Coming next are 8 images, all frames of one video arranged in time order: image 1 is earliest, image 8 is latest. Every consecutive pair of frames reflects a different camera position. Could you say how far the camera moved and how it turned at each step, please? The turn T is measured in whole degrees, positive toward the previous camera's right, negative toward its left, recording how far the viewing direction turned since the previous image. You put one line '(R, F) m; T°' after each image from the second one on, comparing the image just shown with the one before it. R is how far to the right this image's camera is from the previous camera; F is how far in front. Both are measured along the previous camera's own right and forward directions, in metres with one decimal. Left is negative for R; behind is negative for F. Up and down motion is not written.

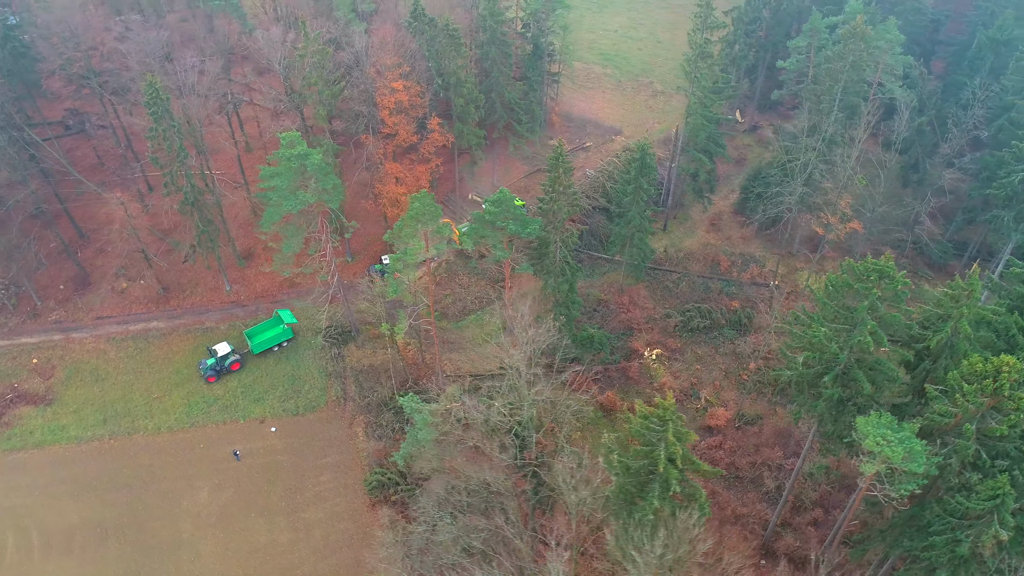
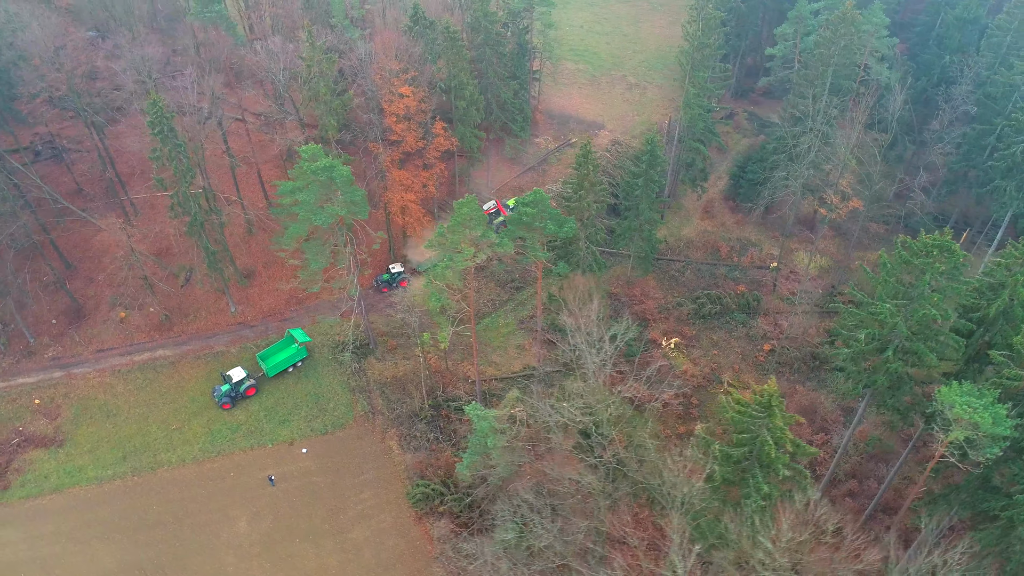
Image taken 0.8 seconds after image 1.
(-3.5, +0.2) m; +5°
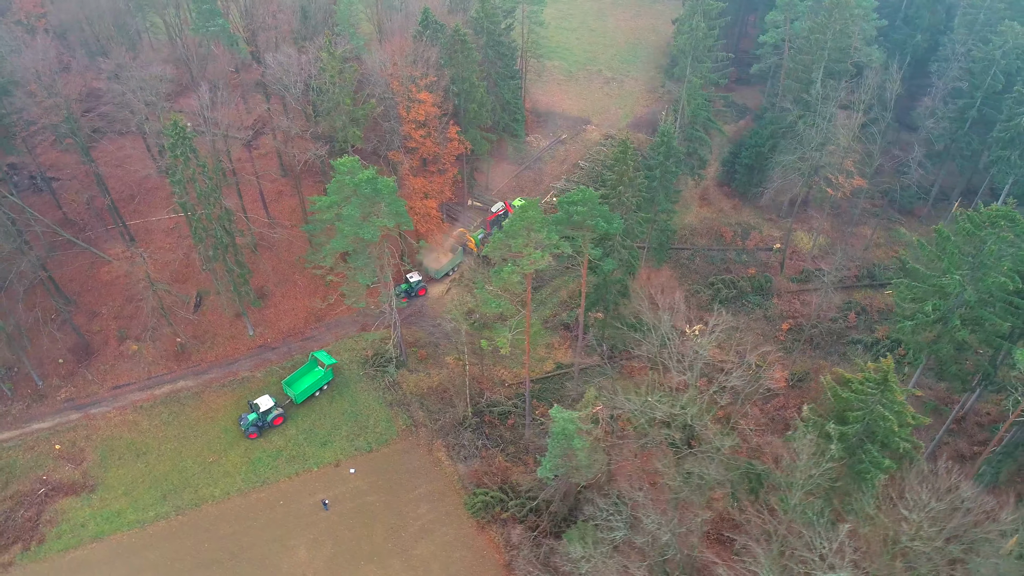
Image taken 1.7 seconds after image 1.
(-4.2, +0.3) m; +5°
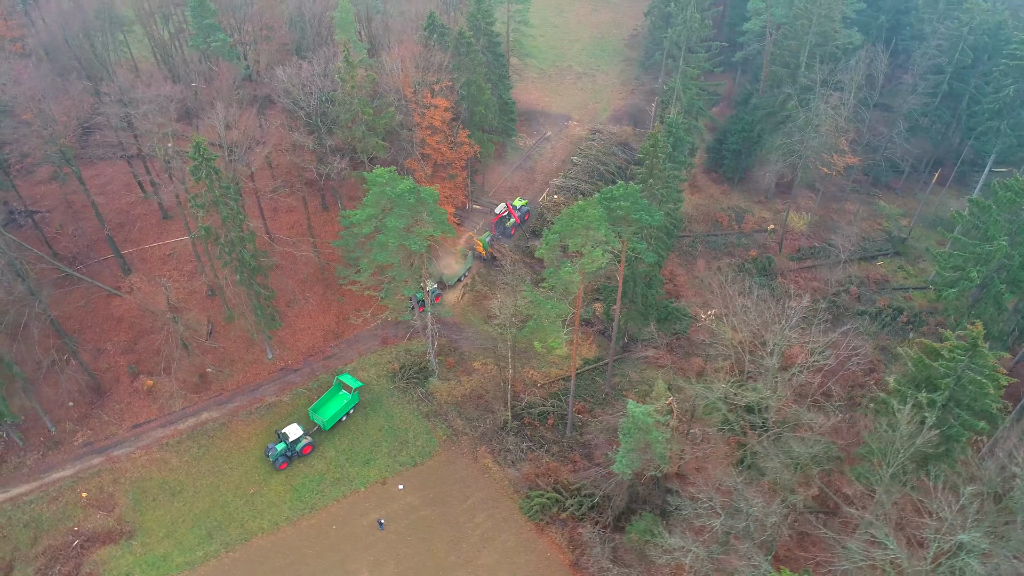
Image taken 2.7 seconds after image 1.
(-4.0, +0.3) m; +5°
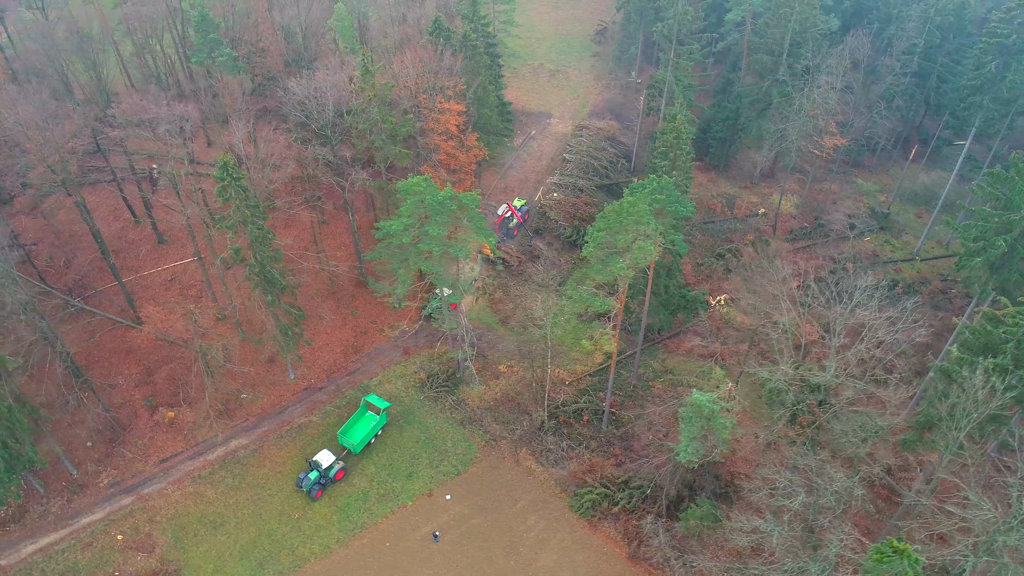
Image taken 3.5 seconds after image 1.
(-3.7, +0.2) m; +5°
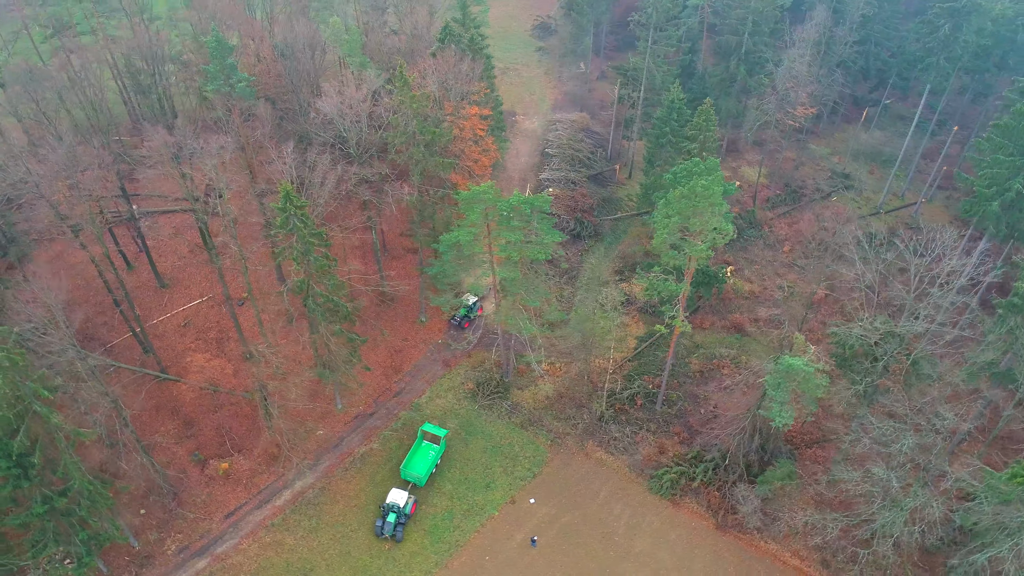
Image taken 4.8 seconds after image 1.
(-6.4, +0.4) m; +8°
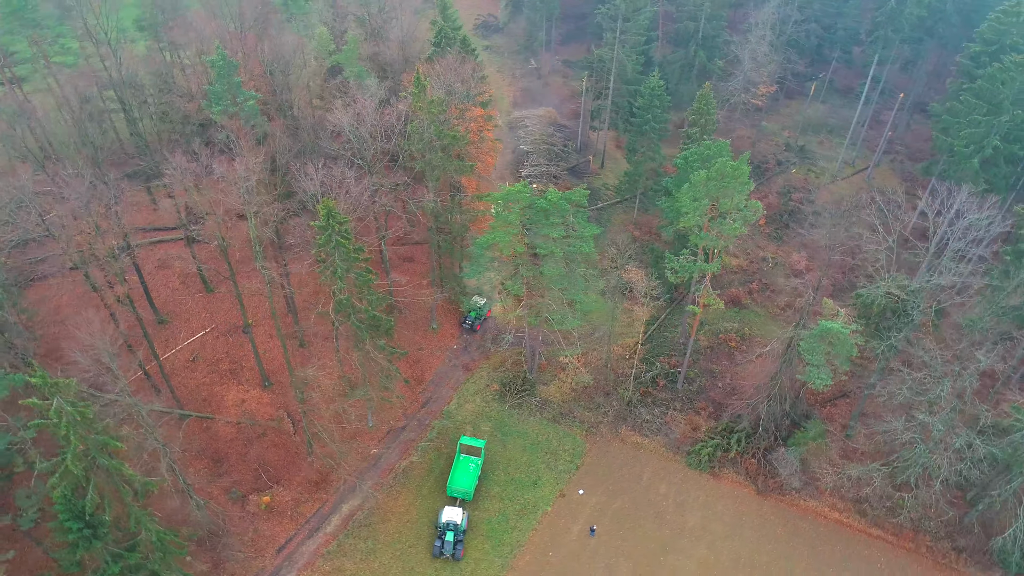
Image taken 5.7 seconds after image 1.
(-4.4, +0.2) m; +7°
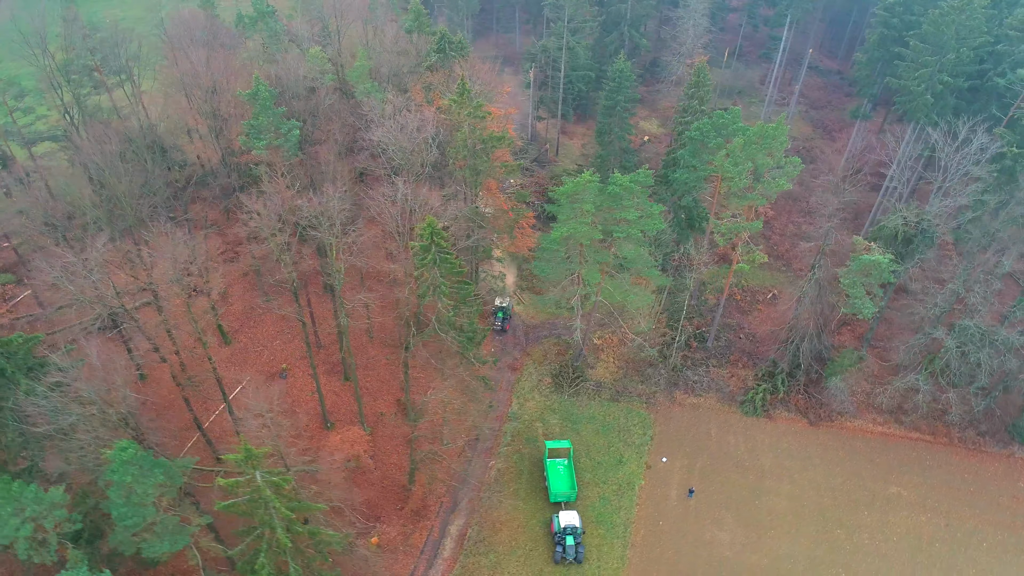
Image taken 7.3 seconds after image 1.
(-8.0, +0.6) m; +11°
